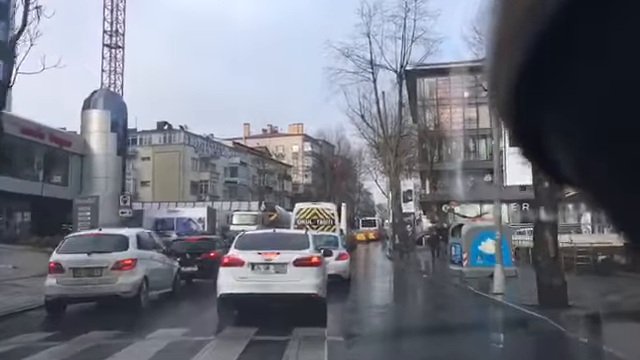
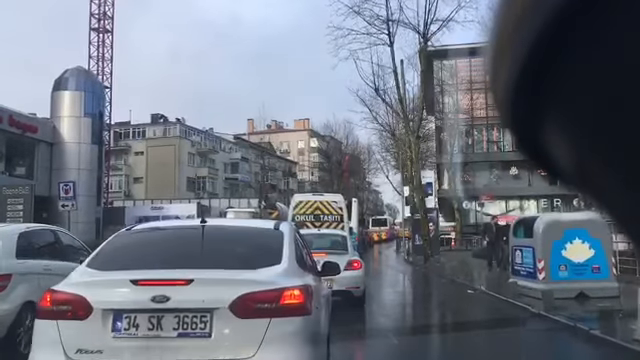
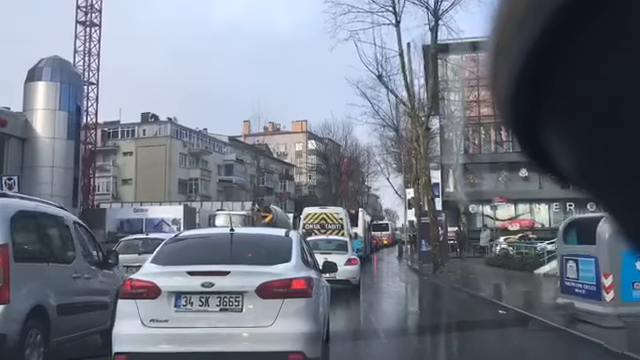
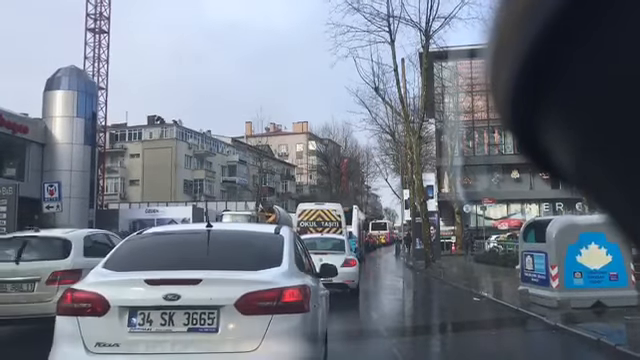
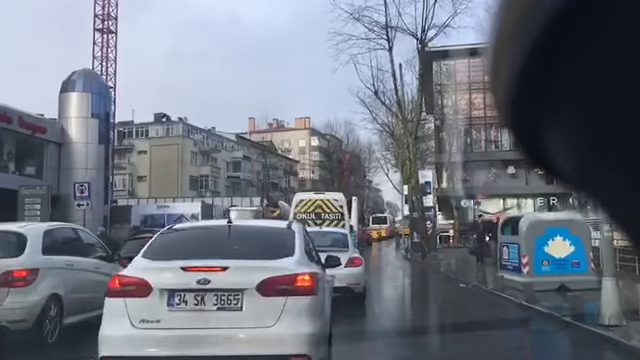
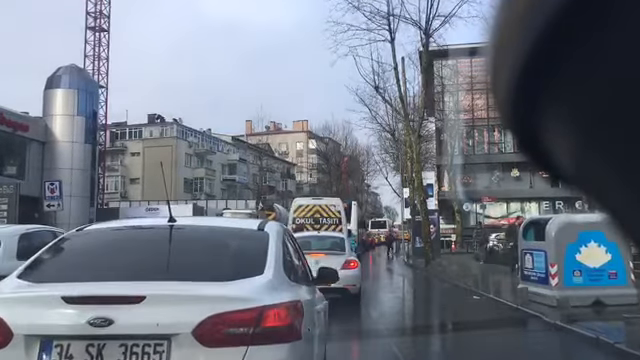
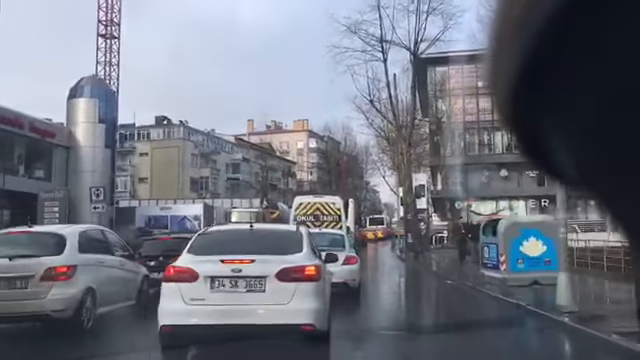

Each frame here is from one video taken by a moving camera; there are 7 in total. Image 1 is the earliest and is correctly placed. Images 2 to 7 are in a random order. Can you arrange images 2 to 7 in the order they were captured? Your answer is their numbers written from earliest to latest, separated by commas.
7, 5, 2, 6, 4, 3
